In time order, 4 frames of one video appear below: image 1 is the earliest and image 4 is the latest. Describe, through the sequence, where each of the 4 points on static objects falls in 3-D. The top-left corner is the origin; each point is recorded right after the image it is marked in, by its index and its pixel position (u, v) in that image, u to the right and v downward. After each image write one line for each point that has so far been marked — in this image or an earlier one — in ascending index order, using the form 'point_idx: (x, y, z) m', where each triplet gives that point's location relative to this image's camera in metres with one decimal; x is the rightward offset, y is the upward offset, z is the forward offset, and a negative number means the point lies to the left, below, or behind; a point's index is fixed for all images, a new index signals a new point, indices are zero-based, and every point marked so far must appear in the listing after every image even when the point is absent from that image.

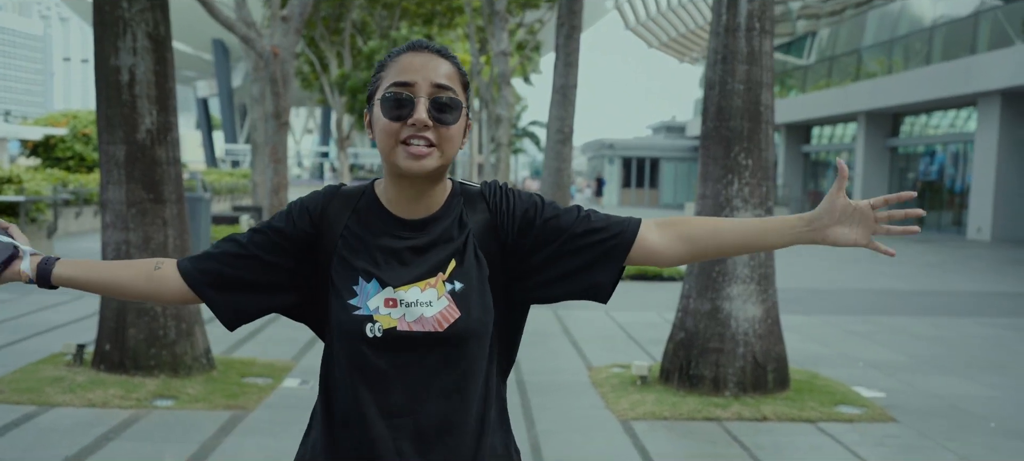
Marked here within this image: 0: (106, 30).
0: (-2.8, +1.4, +6.6) m
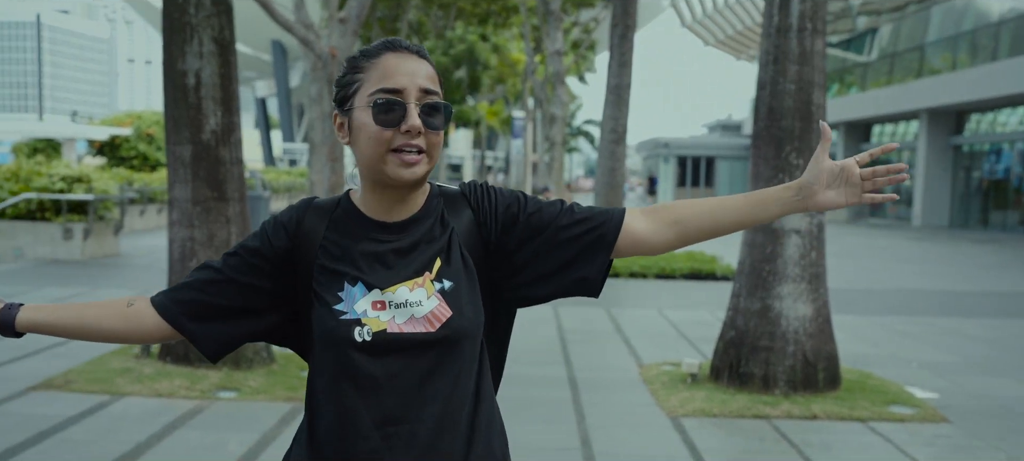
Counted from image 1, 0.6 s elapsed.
0: (-2.4, +1.4, +6.9) m
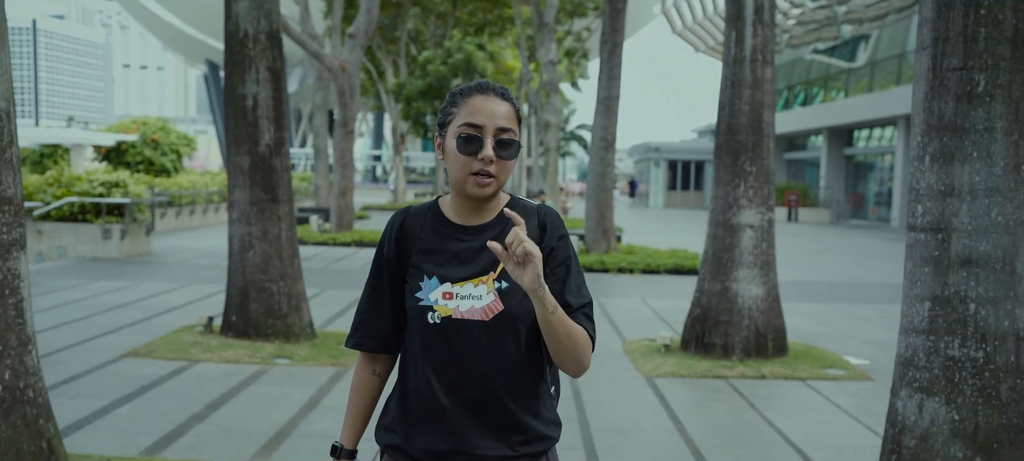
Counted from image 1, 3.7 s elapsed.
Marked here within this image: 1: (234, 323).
0: (-2.4, +1.4, +8.3) m
1: (-2.4, -0.8, +8.5) m
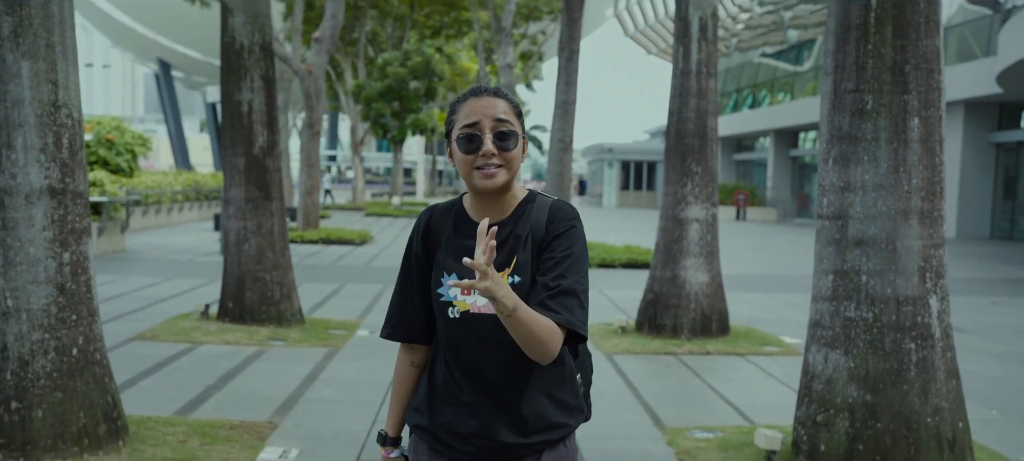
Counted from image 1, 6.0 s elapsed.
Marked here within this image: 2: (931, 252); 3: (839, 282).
0: (-2.6, +1.5, +9.1) m
1: (-2.7, -0.8, +9.3) m
2: (+2.0, -0.1, +4.7) m
3: (+1.6, -0.3, +4.8) m
